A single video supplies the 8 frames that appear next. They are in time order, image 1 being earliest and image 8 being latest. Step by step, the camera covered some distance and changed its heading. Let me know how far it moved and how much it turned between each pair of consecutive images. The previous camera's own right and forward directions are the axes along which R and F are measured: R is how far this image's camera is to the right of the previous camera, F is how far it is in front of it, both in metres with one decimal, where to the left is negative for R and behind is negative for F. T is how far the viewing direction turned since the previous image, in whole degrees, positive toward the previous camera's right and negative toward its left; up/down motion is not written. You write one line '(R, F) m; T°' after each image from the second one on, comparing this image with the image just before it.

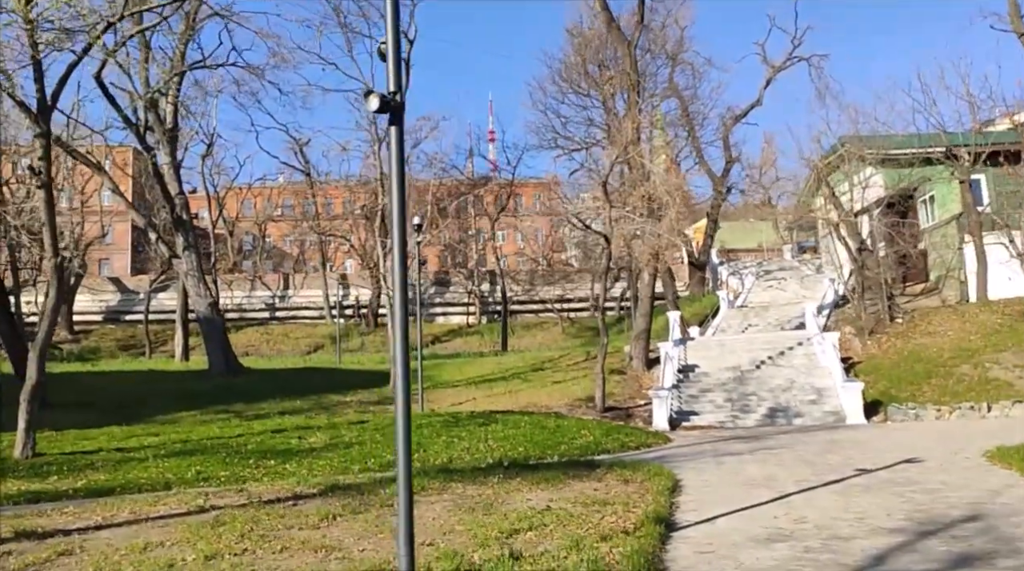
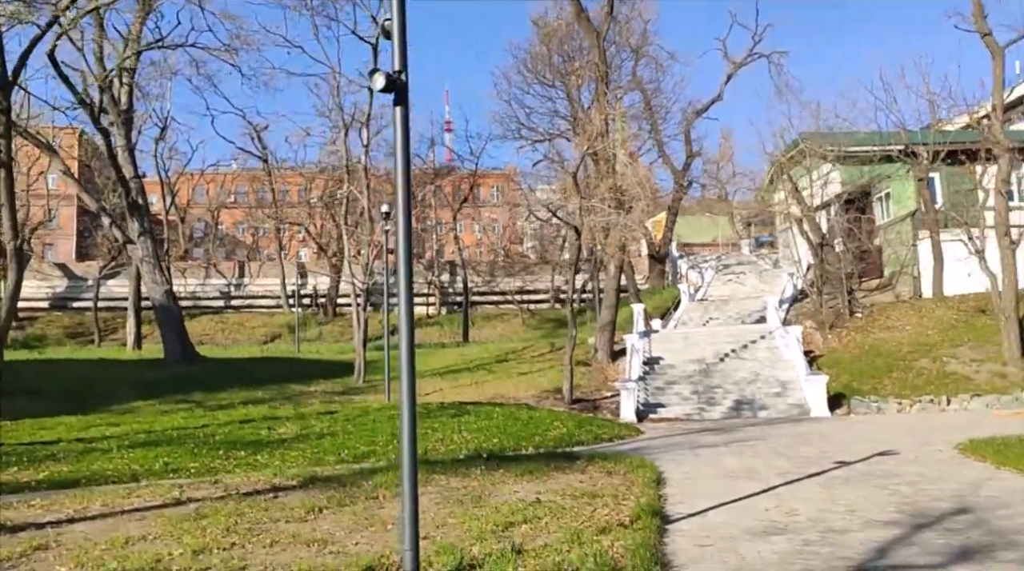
(-0.4, +0.2) m; +2°
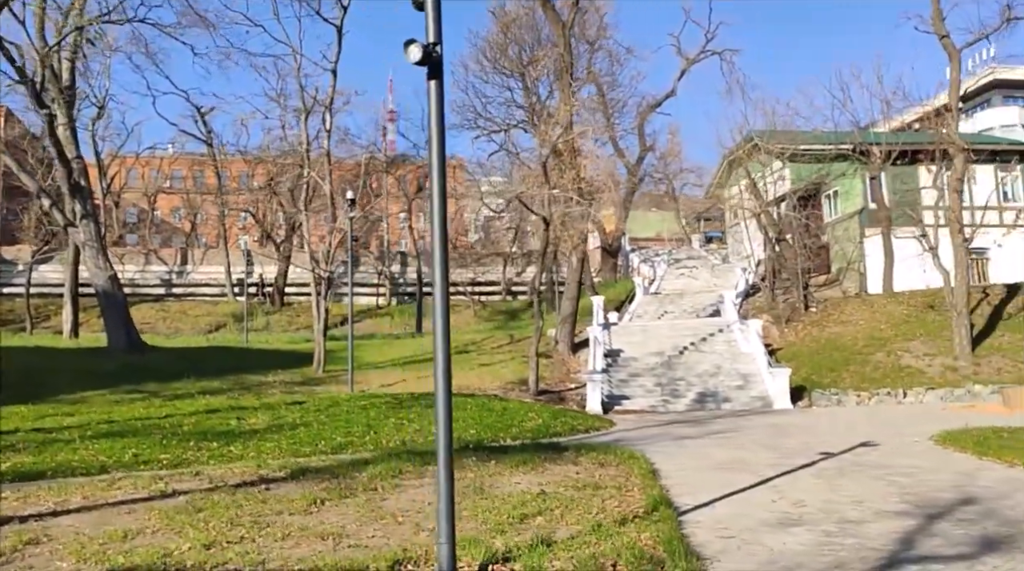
(-0.6, +0.3) m; +3°
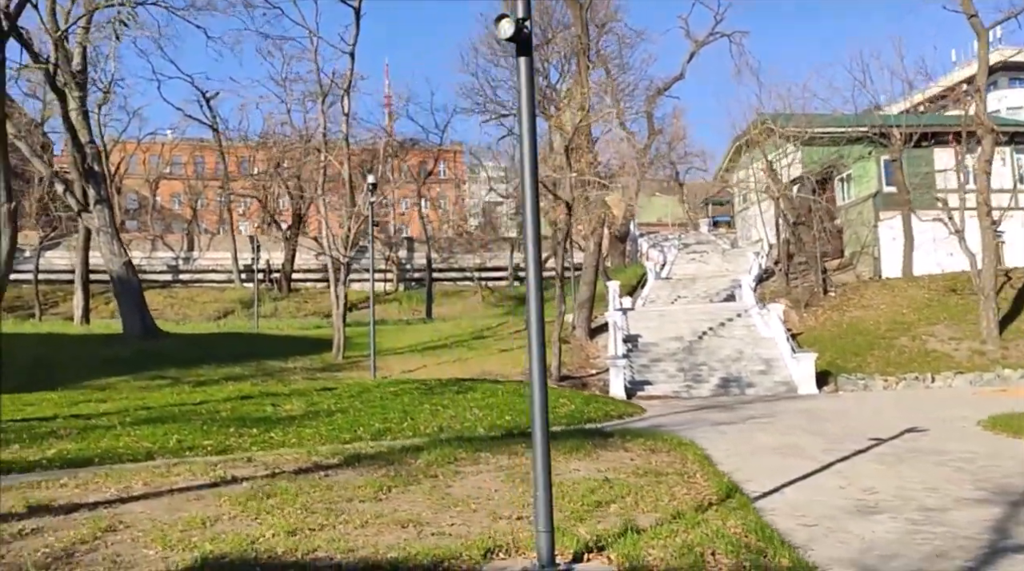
(-0.6, +0.2) m; 0°
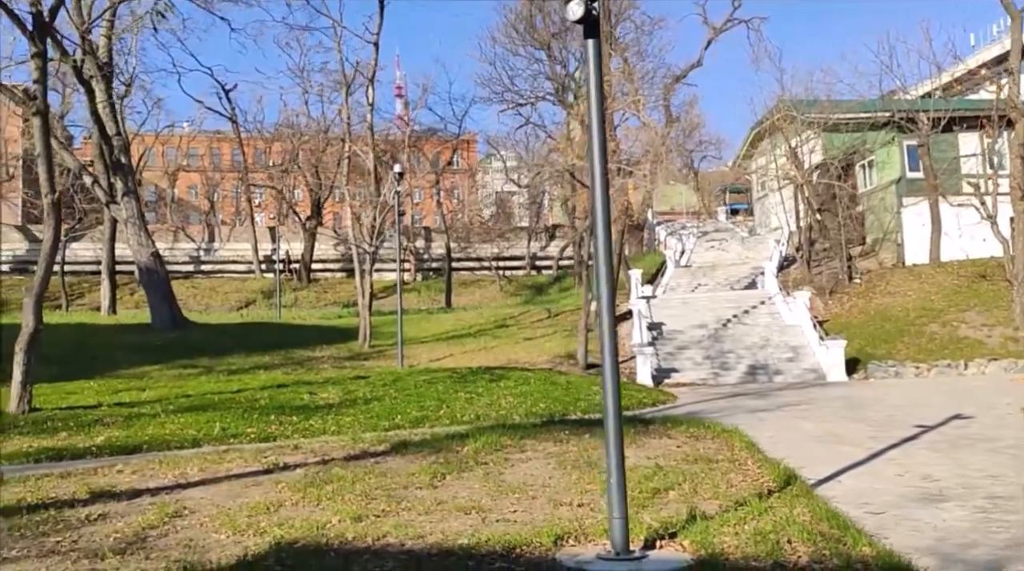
(-0.4, +0.1) m; -1°
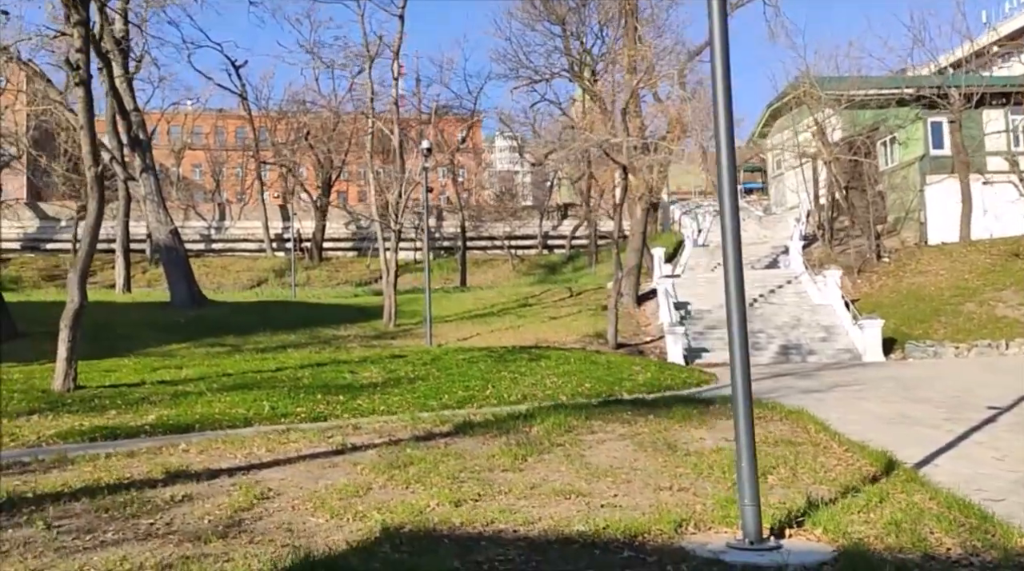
(-0.7, +0.4) m; 0°
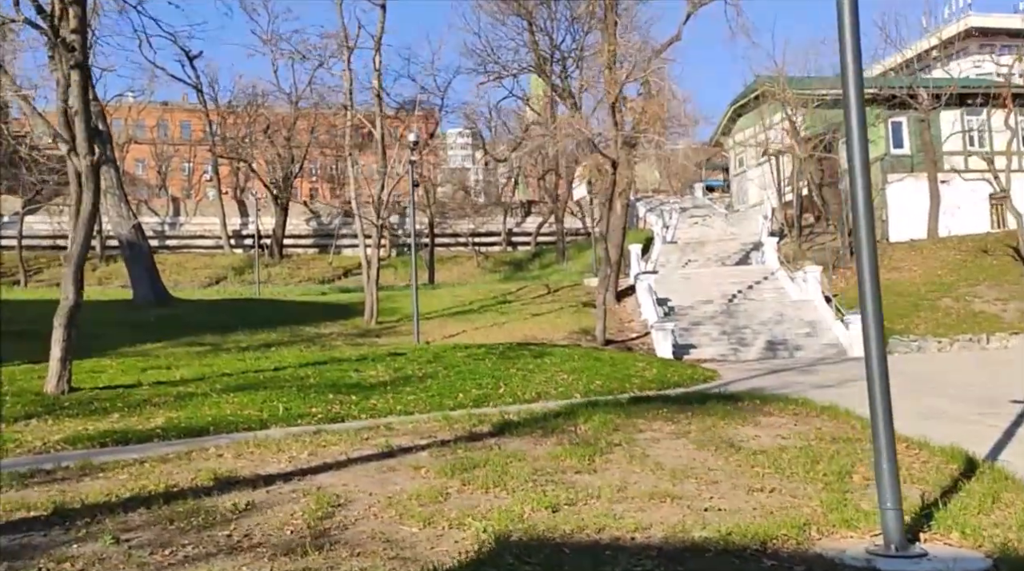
(-0.9, +0.5) m; +3°
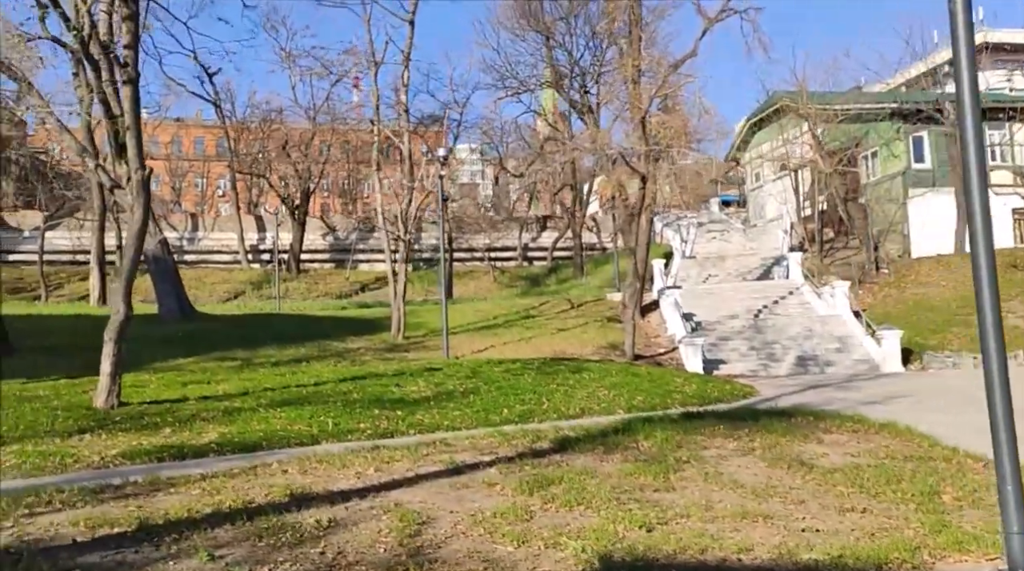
(-0.5, +0.1) m; 0°
